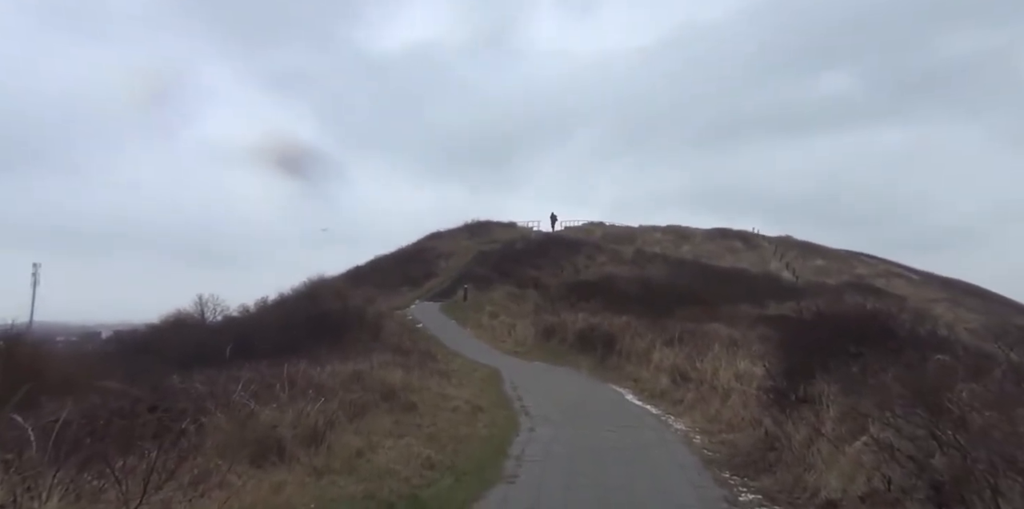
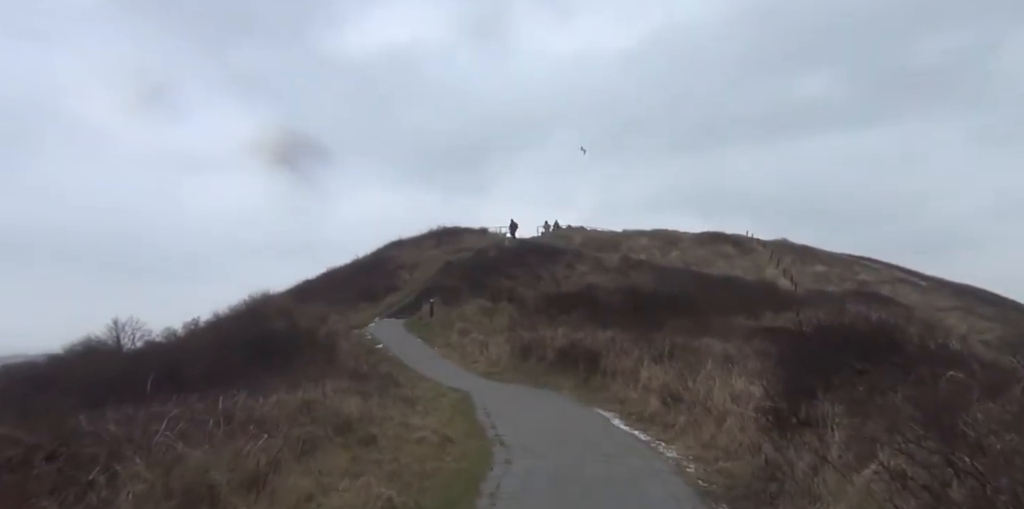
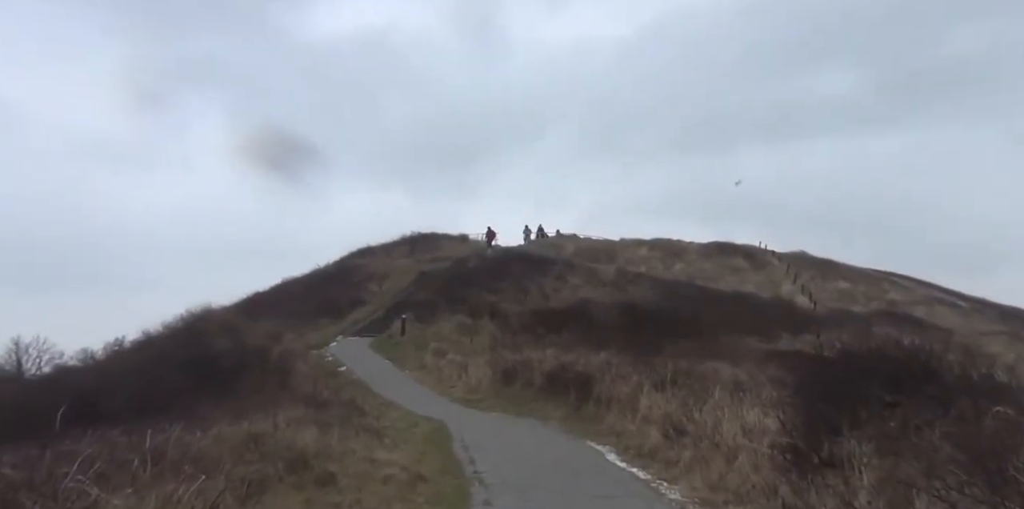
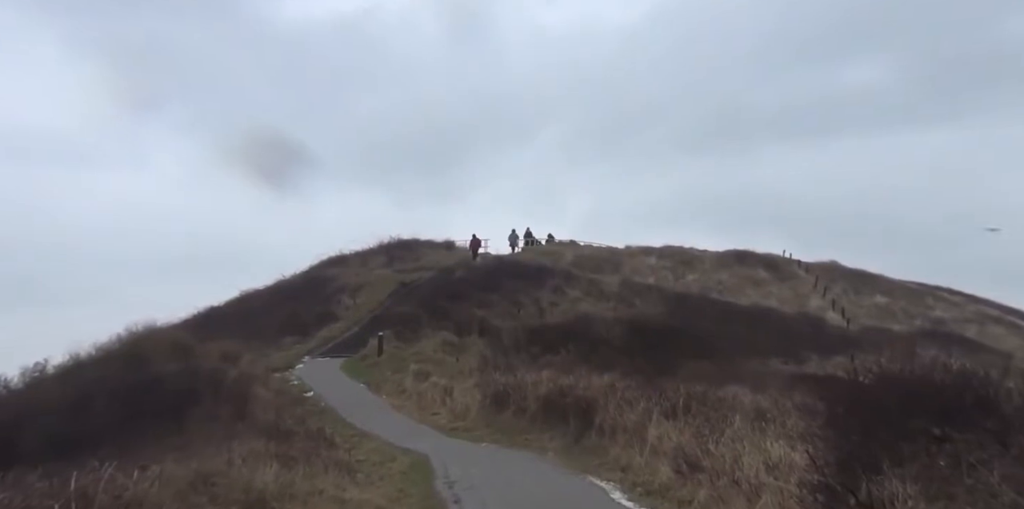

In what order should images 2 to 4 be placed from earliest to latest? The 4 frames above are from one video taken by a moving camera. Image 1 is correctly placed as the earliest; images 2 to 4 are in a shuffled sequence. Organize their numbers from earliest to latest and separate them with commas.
2, 3, 4
